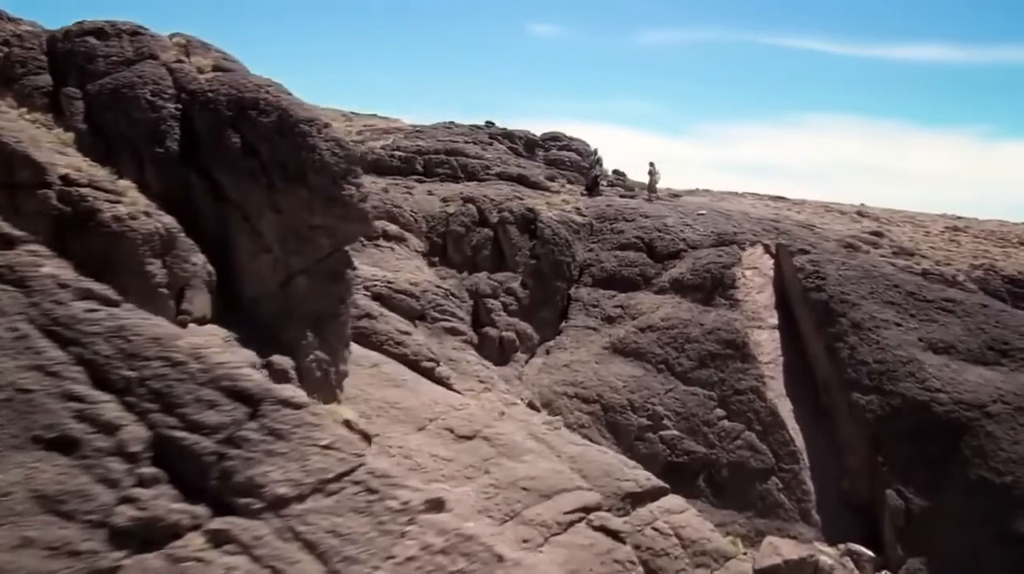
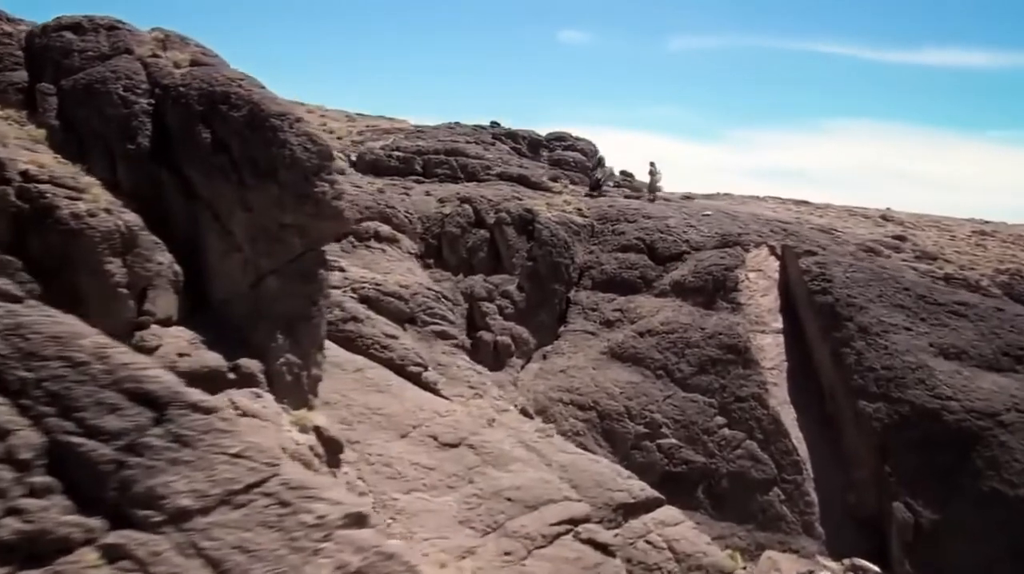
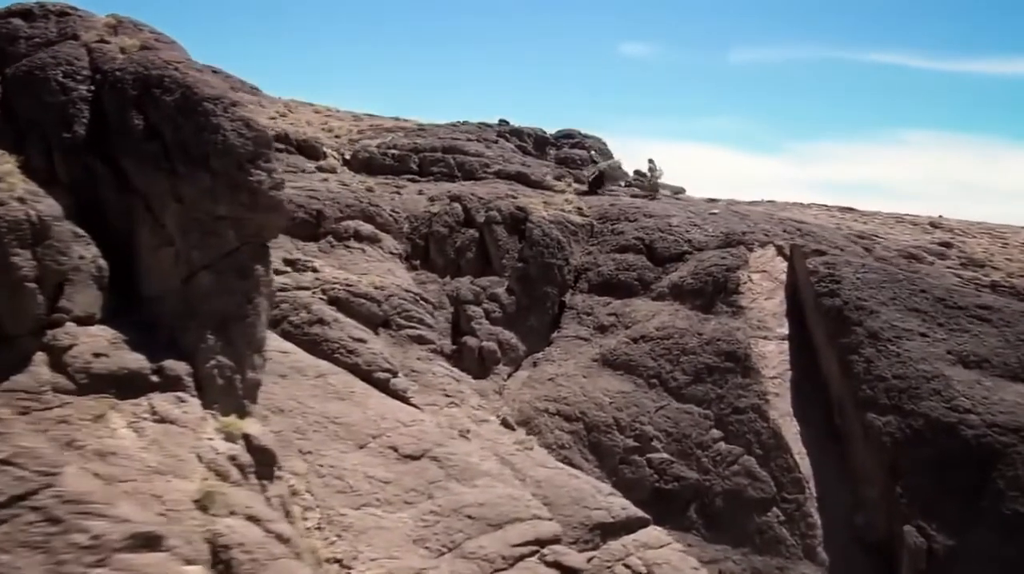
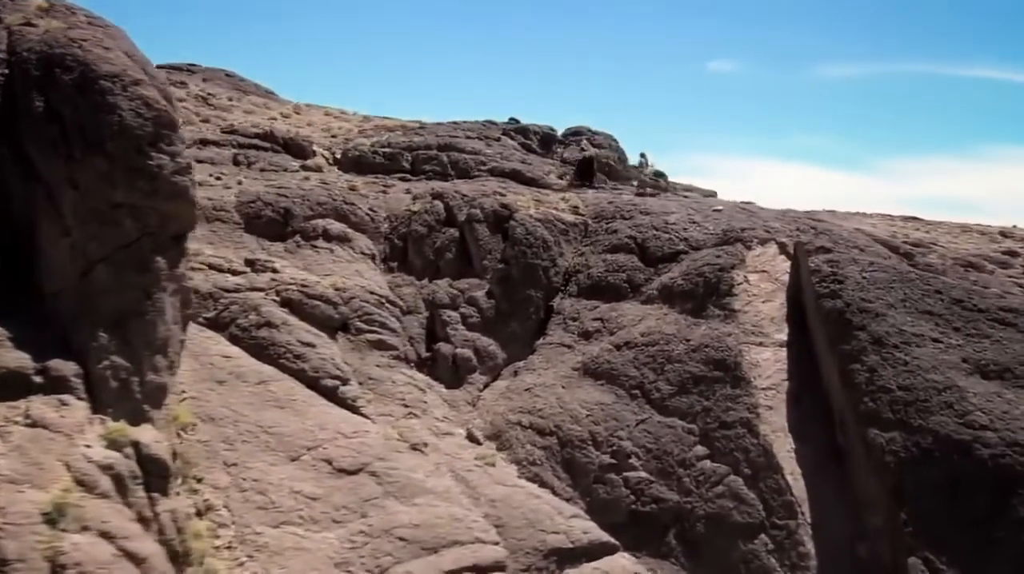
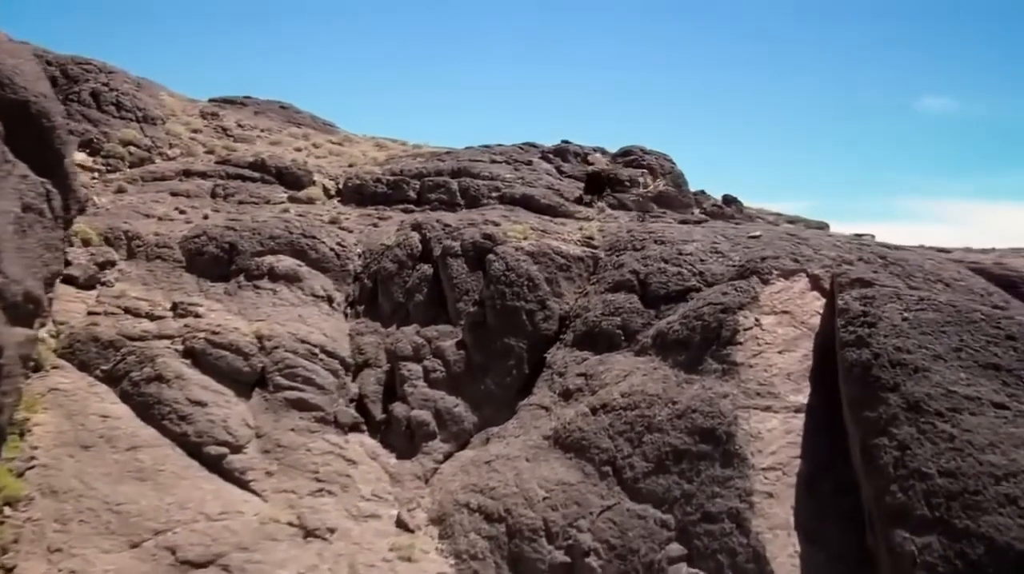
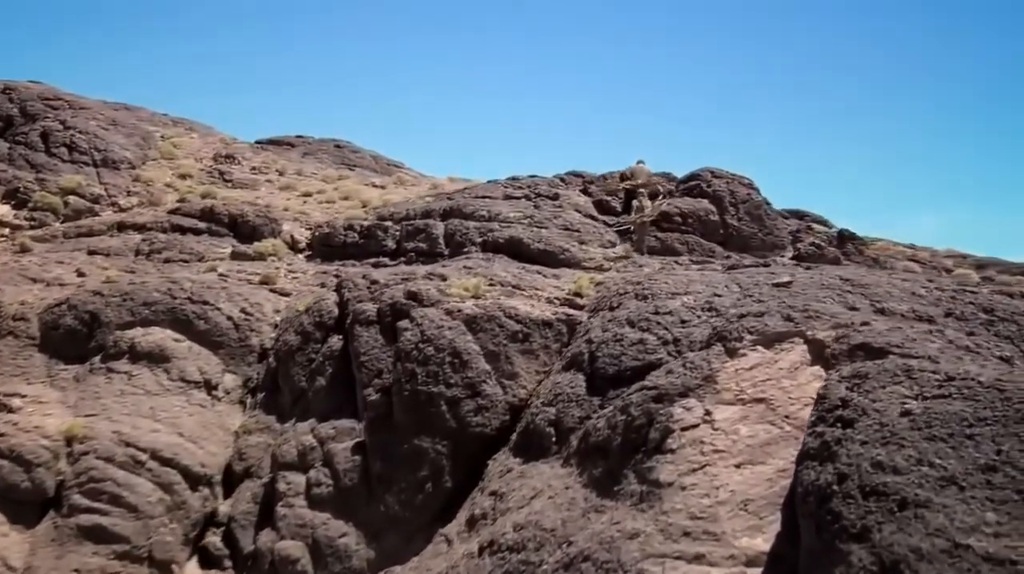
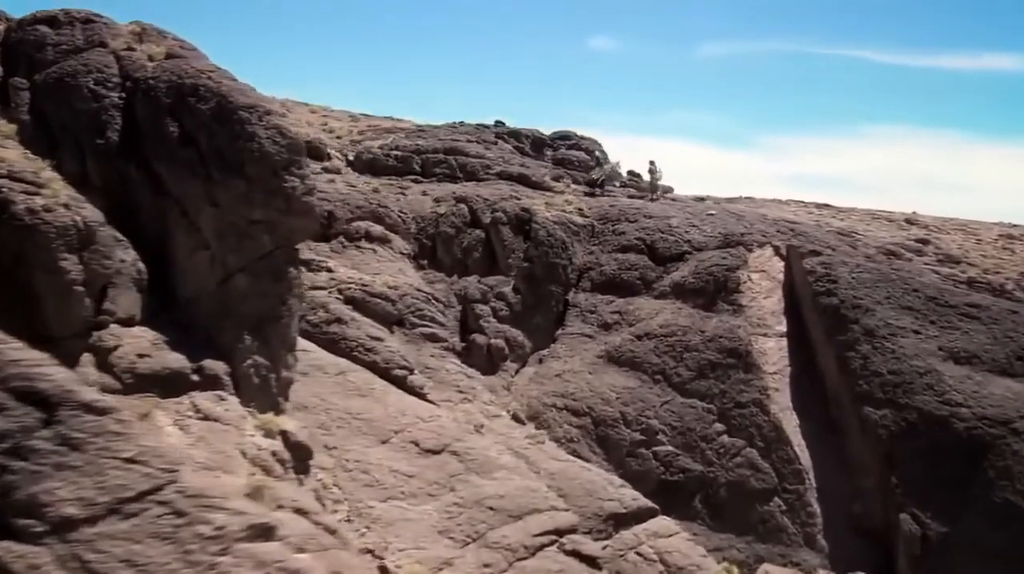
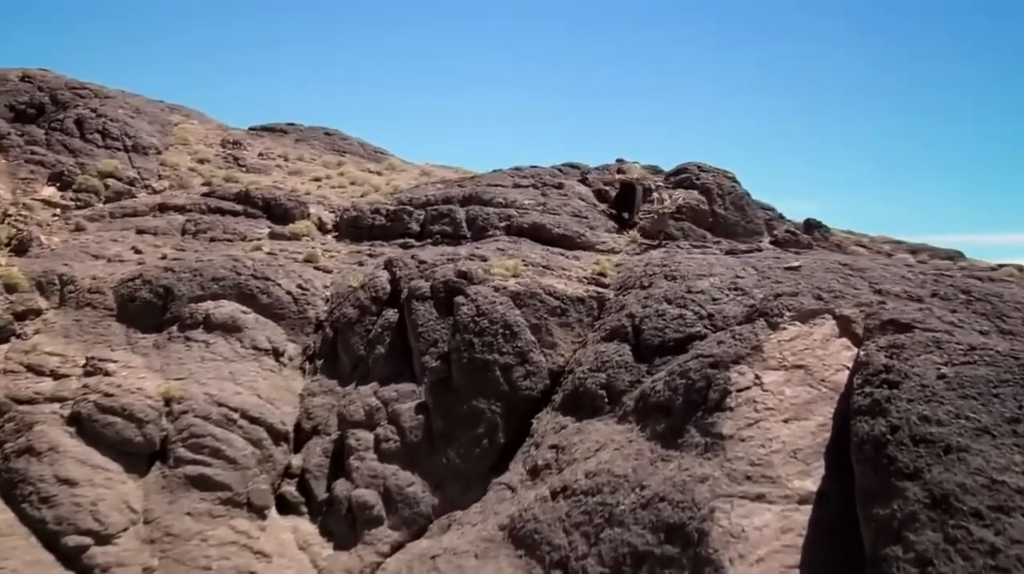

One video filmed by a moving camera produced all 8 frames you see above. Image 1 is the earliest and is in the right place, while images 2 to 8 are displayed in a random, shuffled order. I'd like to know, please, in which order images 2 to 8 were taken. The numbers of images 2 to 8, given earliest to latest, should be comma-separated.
2, 7, 3, 4, 5, 8, 6
